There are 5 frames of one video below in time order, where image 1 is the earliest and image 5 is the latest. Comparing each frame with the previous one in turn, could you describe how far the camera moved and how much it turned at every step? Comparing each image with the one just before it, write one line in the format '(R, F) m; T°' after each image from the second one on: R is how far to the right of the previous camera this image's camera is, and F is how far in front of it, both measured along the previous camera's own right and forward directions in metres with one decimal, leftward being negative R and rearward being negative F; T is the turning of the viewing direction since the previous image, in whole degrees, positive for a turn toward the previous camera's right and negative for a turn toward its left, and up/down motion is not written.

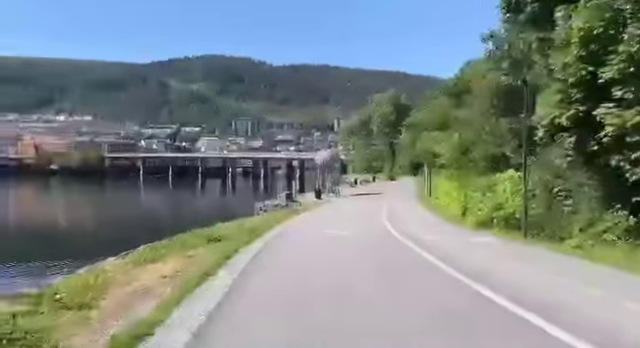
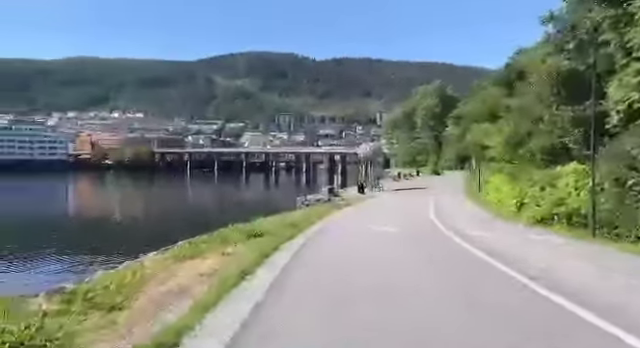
(0.0, +0.6) m; -4°
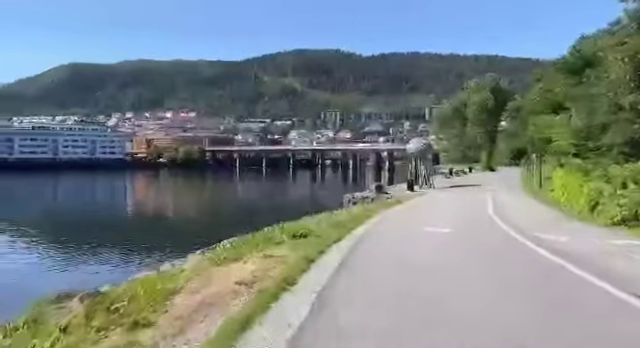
(-0.1, +0.9) m; -5°
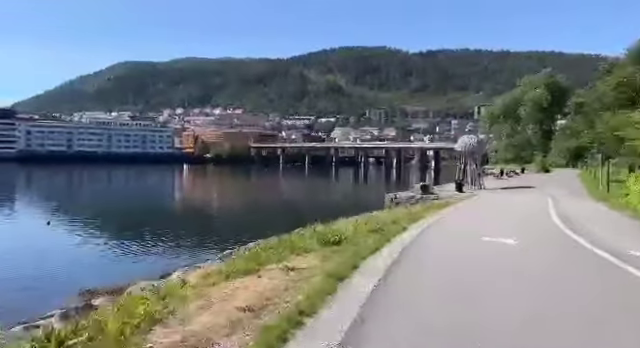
(+0.1, +1.7) m; -4°
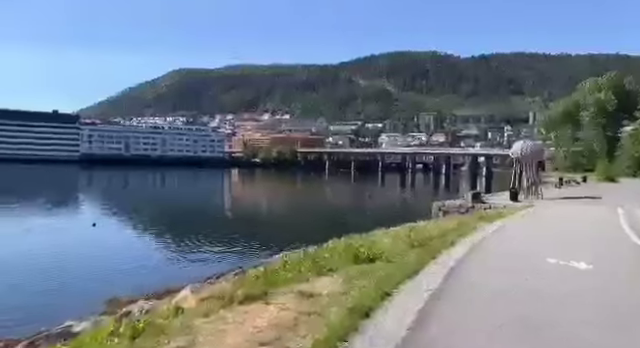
(+0.3, +1.6) m; -5°
